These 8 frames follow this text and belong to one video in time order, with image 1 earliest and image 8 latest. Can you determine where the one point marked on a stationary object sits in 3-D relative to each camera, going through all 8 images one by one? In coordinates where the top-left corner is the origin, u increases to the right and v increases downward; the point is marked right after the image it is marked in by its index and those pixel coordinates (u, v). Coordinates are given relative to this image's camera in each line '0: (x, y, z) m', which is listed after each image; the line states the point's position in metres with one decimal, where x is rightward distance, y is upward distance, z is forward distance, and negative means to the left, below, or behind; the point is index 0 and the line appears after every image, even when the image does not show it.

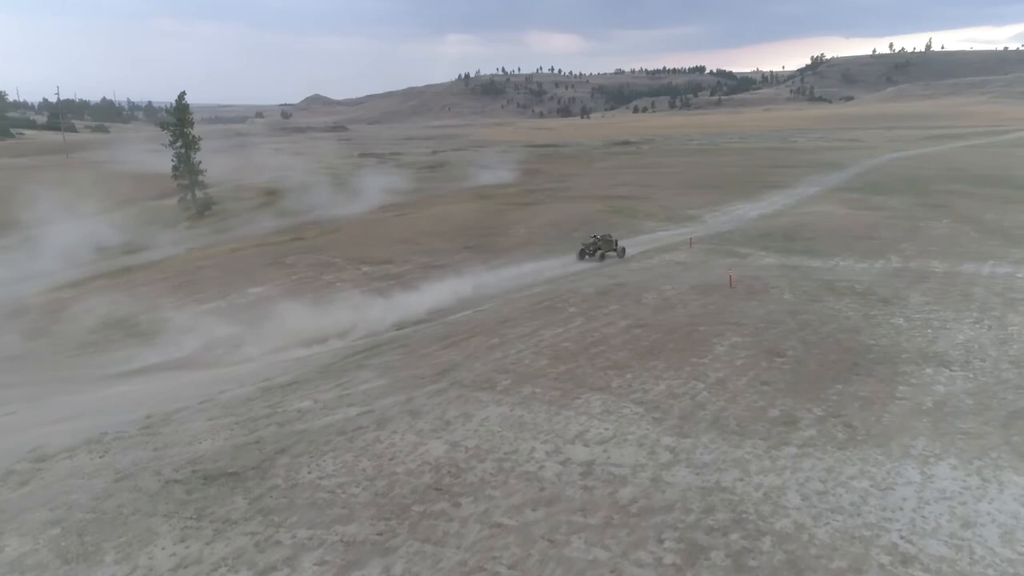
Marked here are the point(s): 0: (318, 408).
0: (-3.6, -2.2, +13.3) m
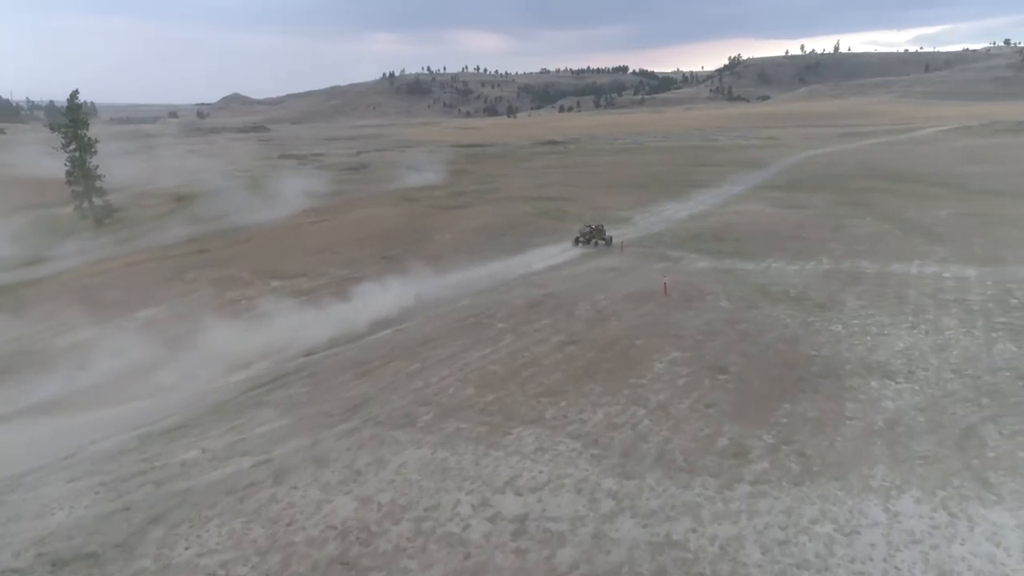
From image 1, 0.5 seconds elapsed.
0: (-4.8, -2.7, +11.4) m
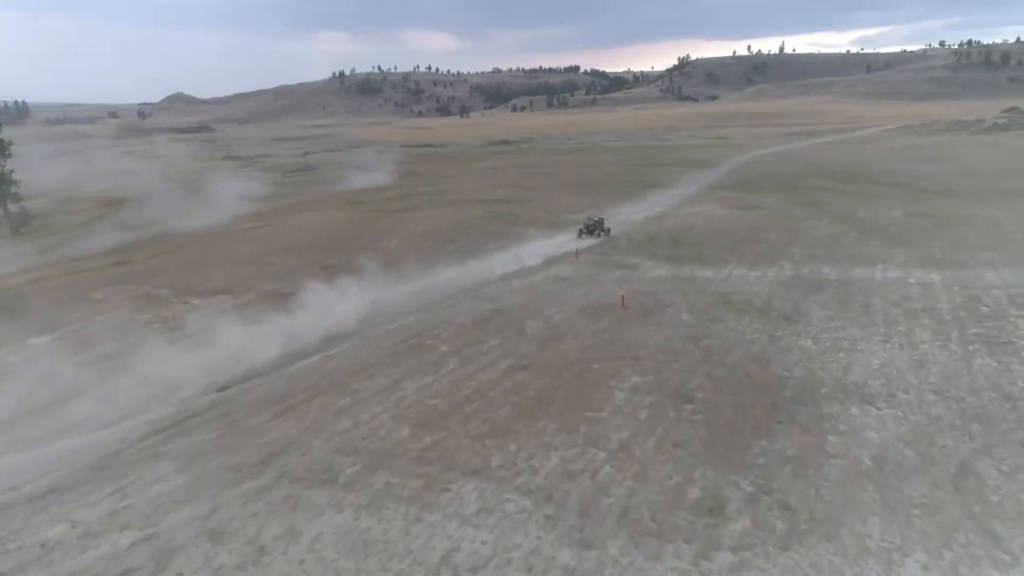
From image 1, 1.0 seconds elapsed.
0: (-5.7, -3.2, +9.4) m
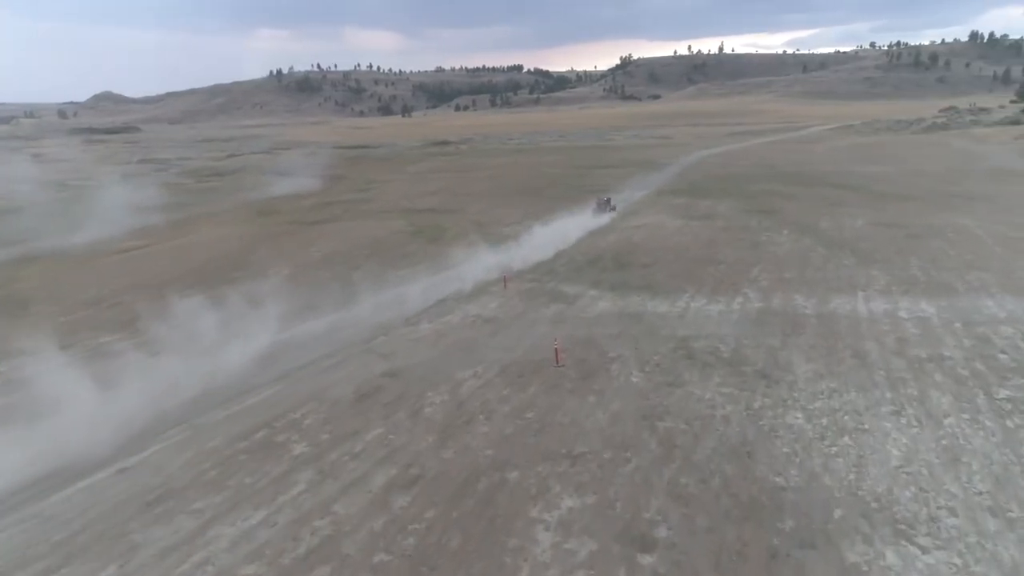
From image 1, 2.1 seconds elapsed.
0: (-6.9, -4.5, +4.2) m
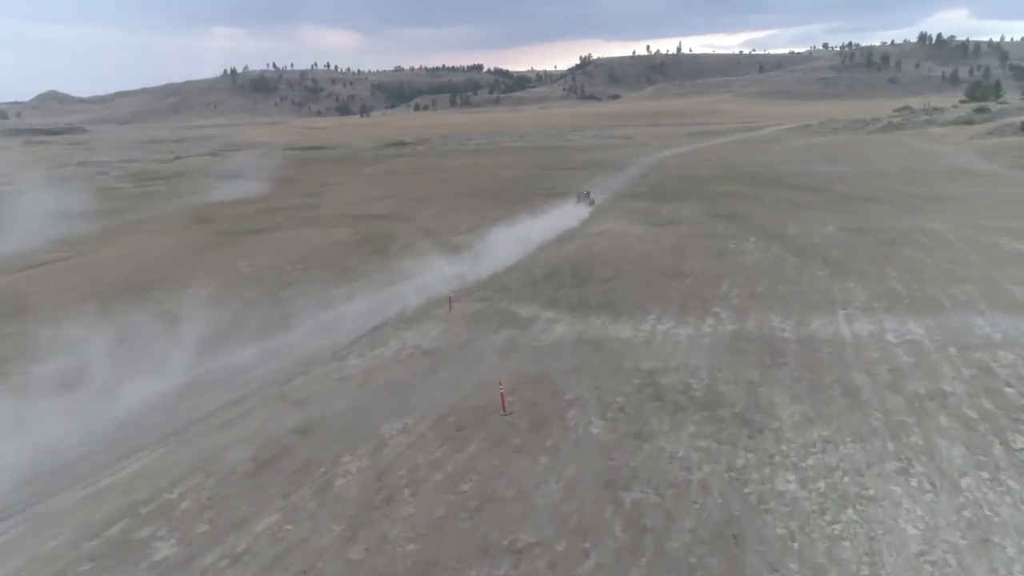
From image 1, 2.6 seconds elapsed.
0: (-7.4, -5.2, +1.4) m
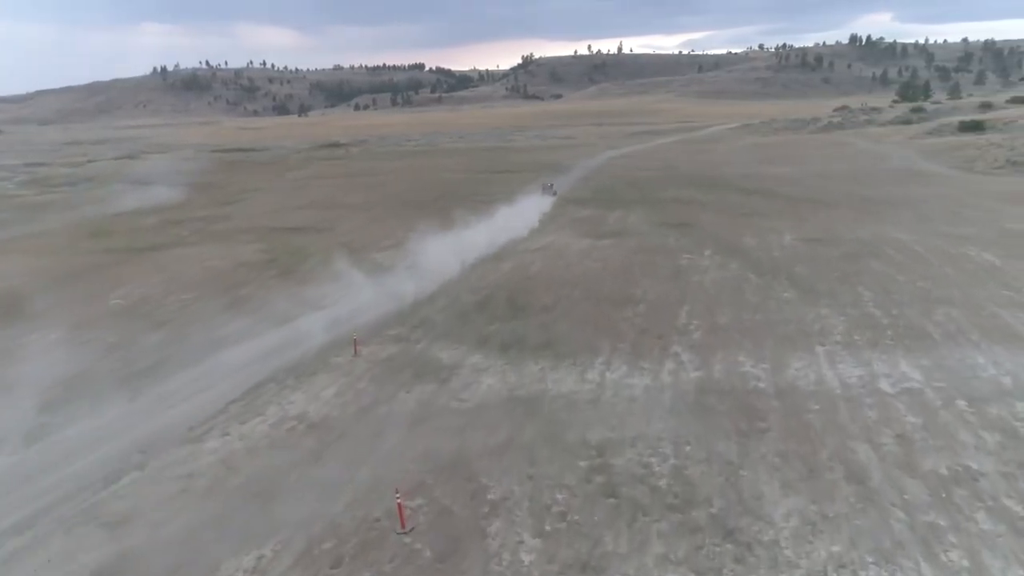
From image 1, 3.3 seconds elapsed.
0: (-7.8, -6.3, -2.8) m
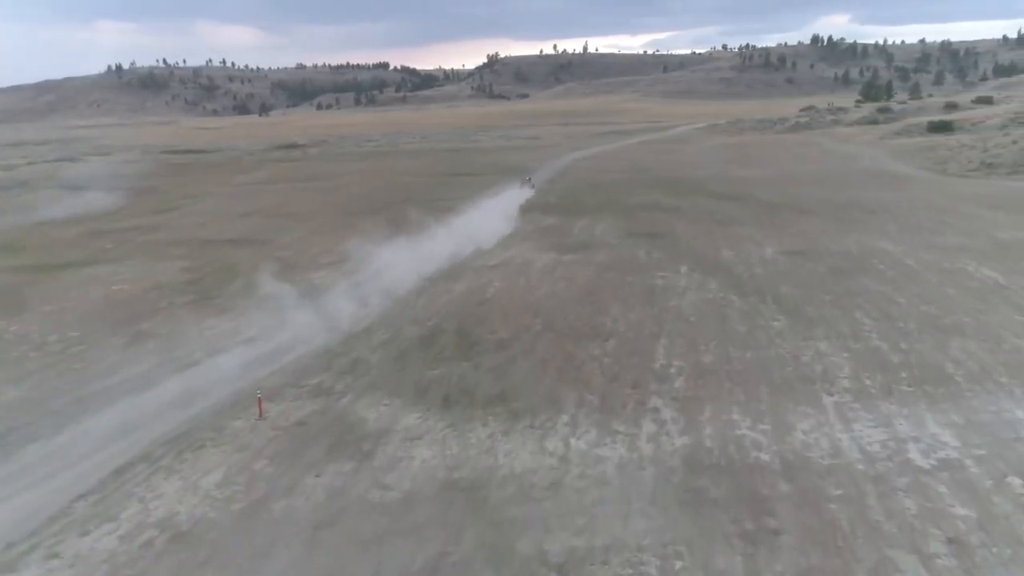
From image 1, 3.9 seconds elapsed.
0: (-8.0, -7.2, -6.3) m
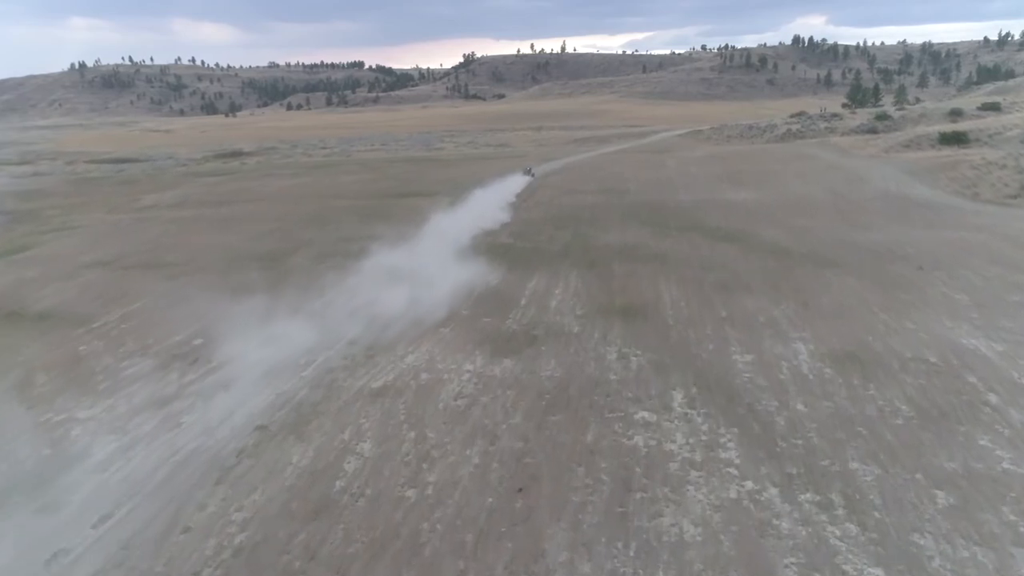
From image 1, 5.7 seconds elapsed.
0: (-9.5, -10.5, -16.4) m
